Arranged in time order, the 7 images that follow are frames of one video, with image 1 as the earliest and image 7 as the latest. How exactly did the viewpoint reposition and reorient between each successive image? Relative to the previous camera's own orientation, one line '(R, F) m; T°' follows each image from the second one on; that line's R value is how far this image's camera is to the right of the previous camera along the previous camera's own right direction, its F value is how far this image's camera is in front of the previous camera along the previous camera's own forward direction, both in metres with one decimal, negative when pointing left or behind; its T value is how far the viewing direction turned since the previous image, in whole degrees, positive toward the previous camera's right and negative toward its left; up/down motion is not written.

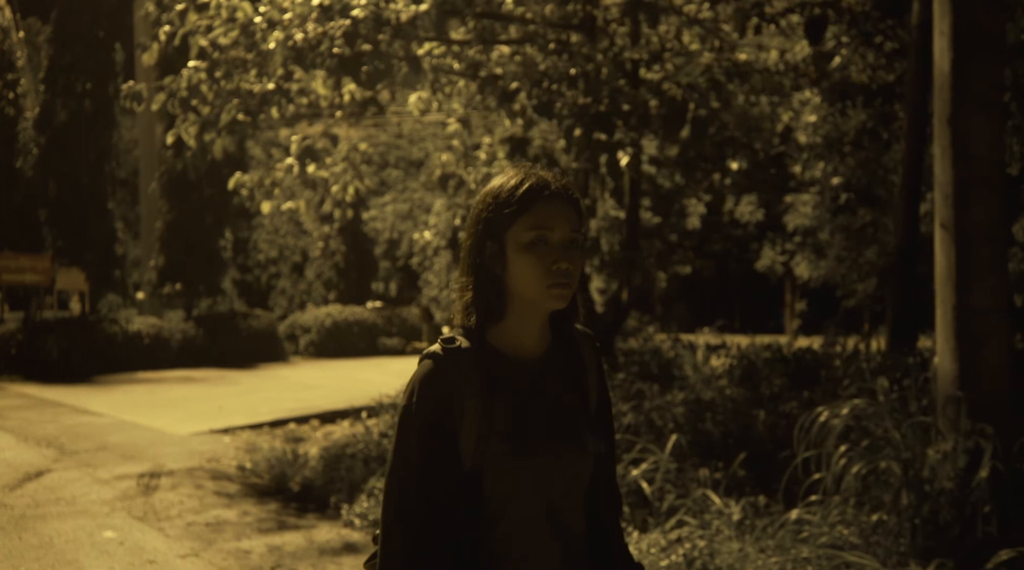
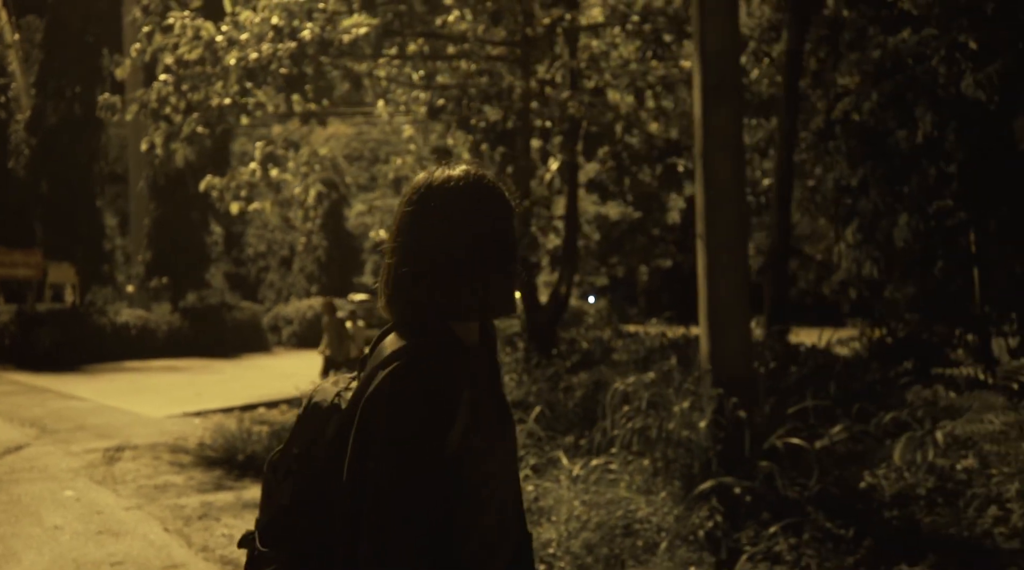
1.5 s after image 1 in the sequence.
(+0.9, -1.2) m; 0°
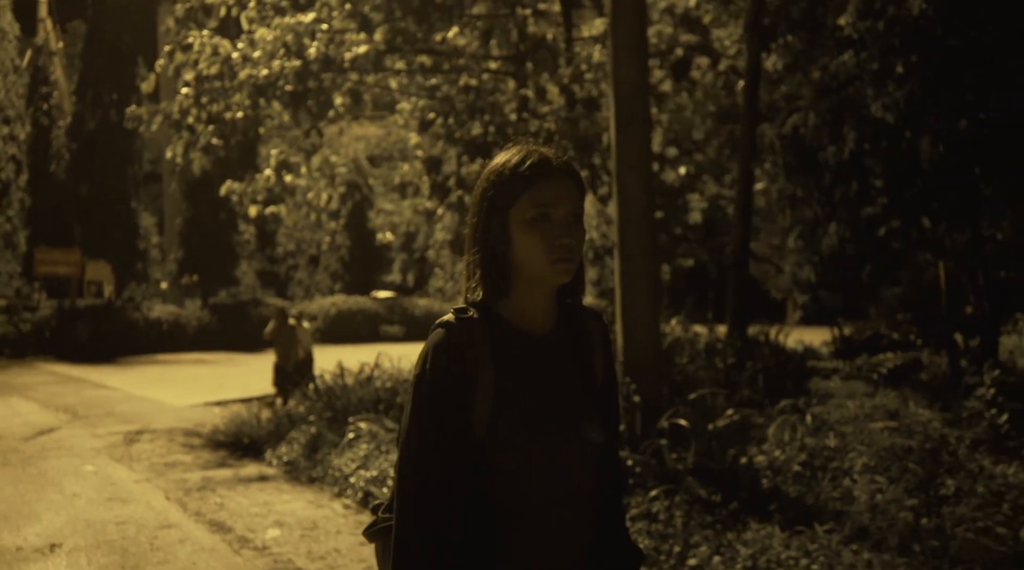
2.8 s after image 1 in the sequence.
(+0.7, -0.9) m; -2°
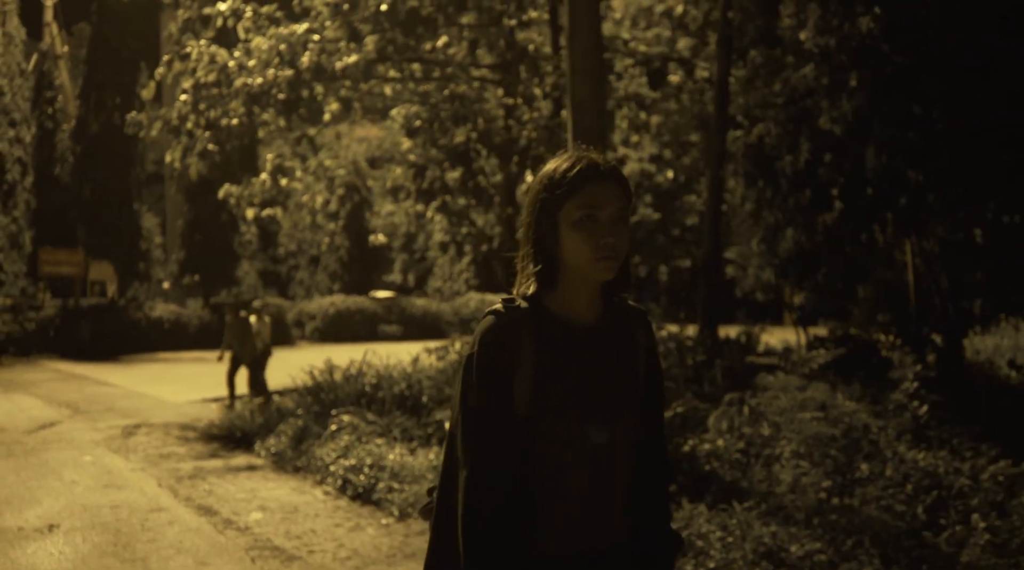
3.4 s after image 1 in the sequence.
(+0.3, -0.5) m; 0°
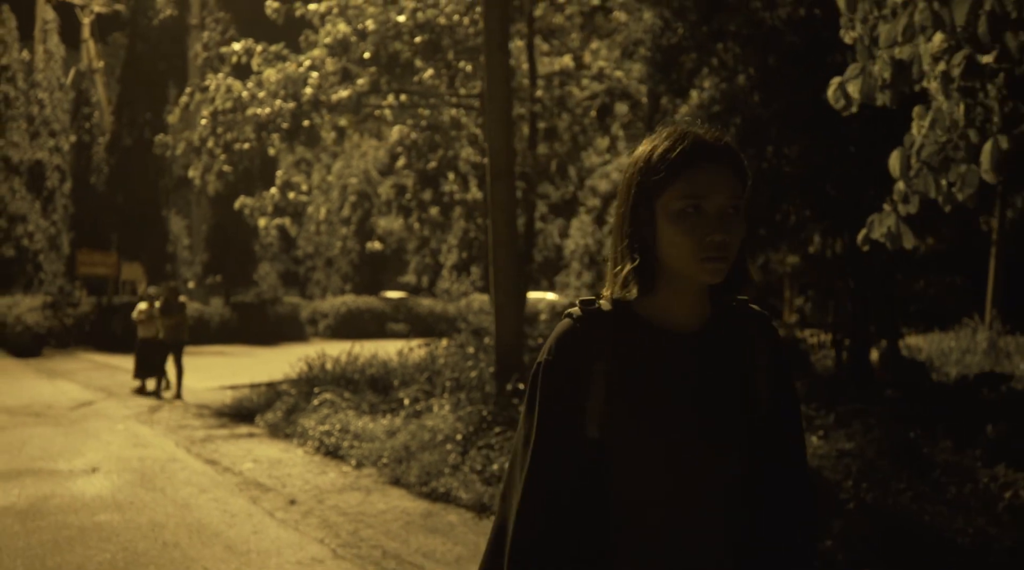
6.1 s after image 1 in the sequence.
(+0.9, -2.1) m; -2°
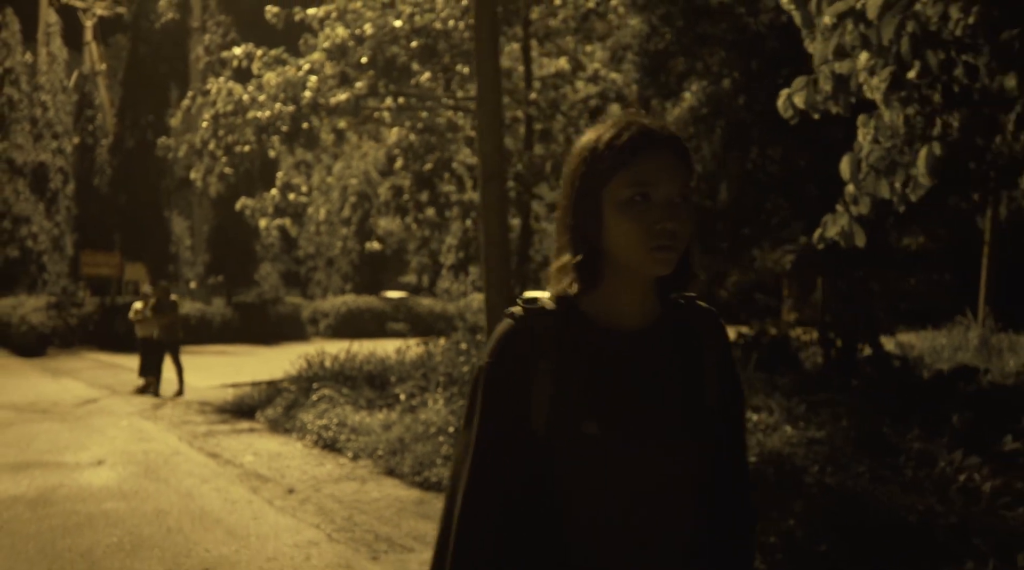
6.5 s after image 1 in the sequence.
(+0.1, -0.3) m; 0°
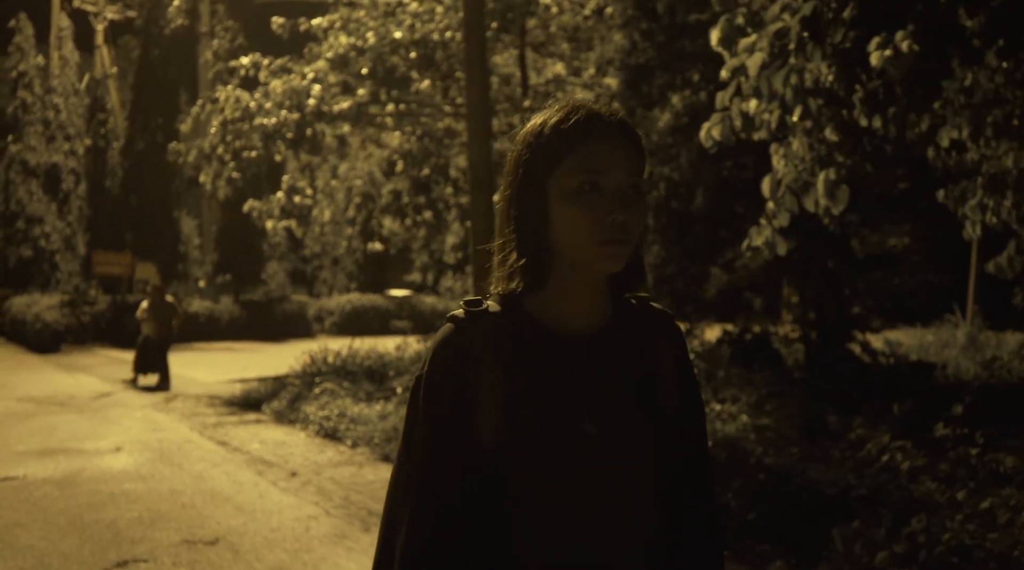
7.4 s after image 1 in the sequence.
(+0.2, -0.7) m; 0°
